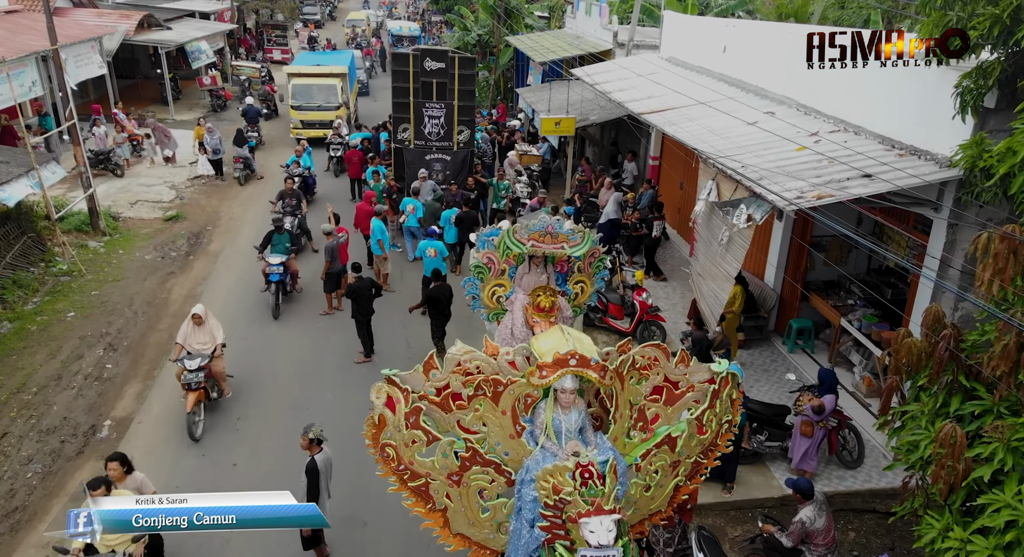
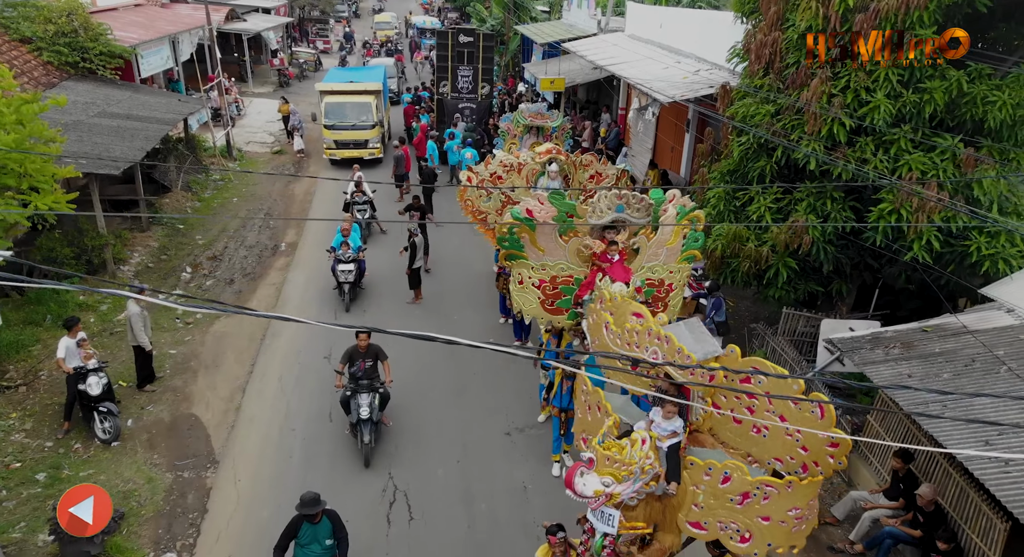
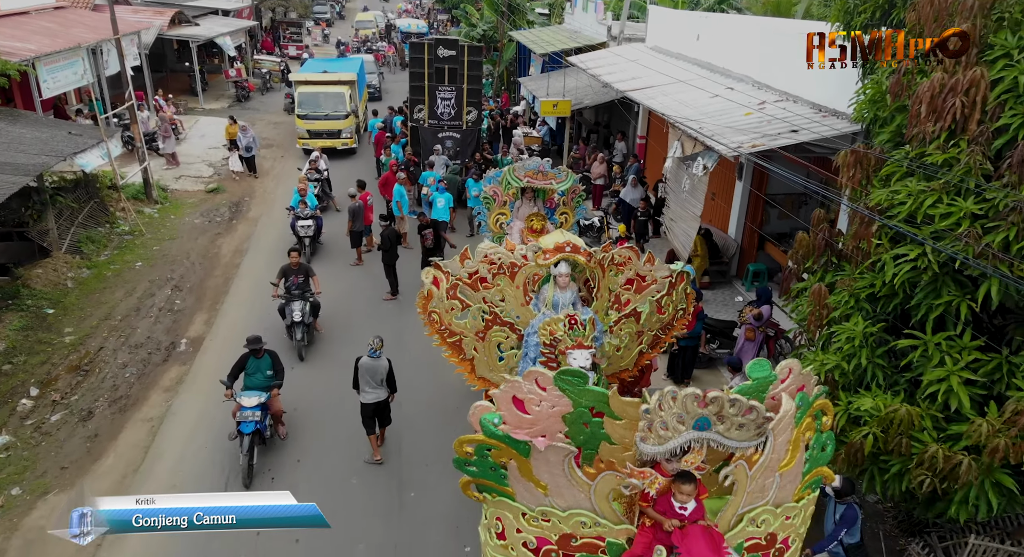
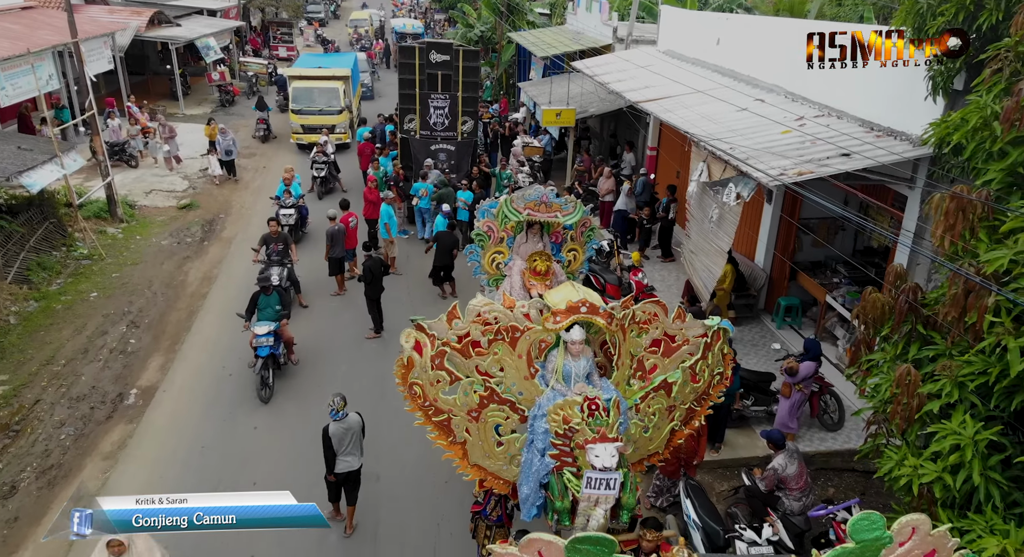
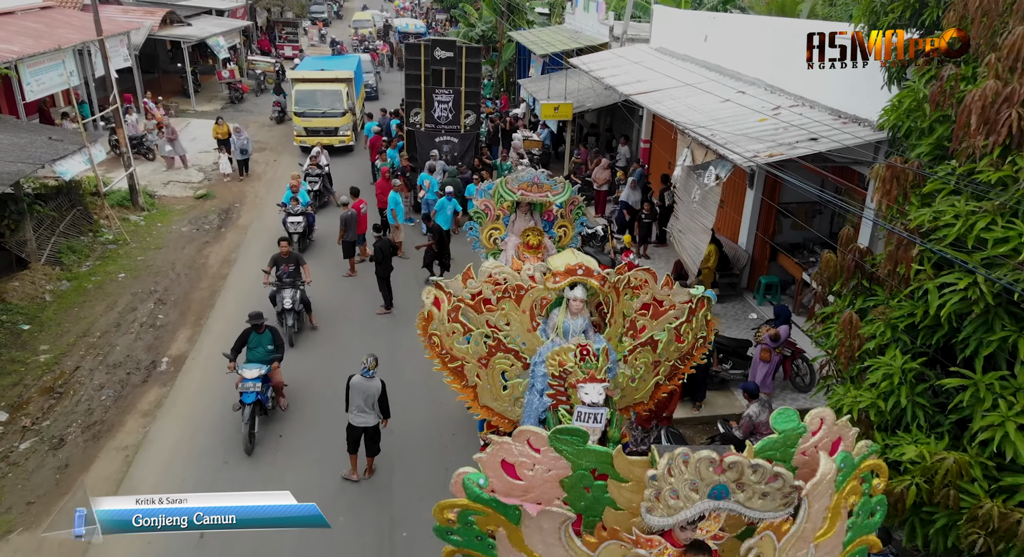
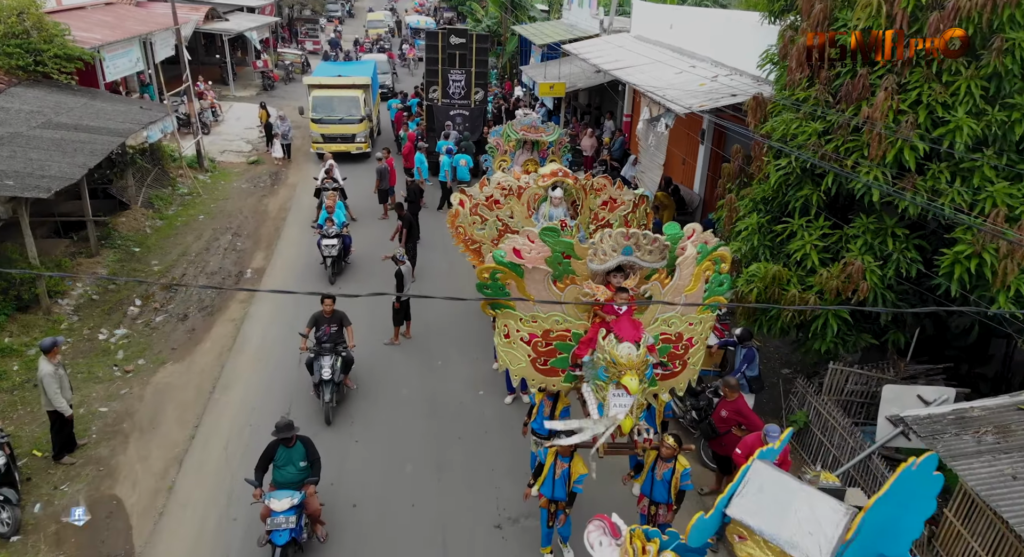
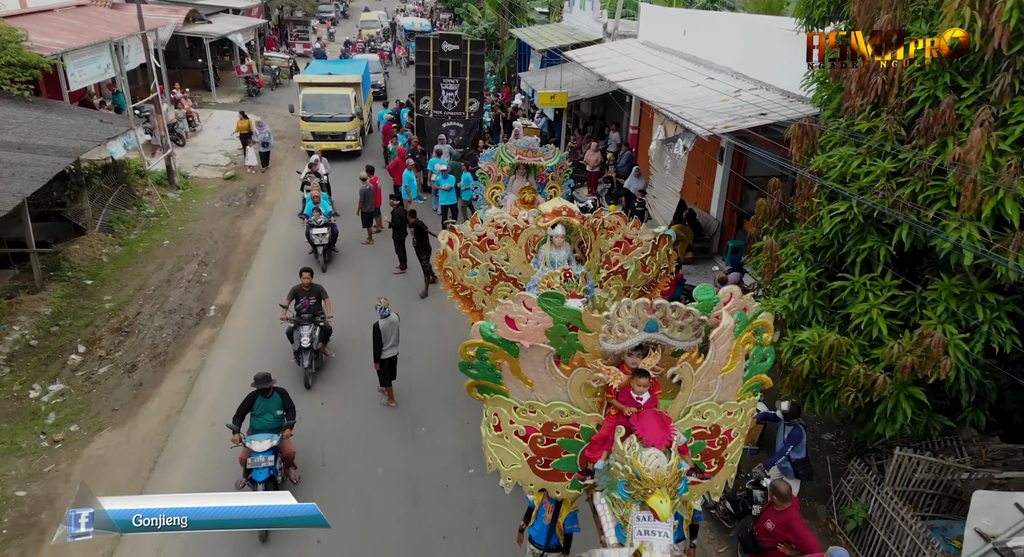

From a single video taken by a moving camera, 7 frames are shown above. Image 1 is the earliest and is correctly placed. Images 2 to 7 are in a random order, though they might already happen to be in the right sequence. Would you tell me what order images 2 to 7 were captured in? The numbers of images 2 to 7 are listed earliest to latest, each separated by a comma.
4, 5, 3, 7, 6, 2
